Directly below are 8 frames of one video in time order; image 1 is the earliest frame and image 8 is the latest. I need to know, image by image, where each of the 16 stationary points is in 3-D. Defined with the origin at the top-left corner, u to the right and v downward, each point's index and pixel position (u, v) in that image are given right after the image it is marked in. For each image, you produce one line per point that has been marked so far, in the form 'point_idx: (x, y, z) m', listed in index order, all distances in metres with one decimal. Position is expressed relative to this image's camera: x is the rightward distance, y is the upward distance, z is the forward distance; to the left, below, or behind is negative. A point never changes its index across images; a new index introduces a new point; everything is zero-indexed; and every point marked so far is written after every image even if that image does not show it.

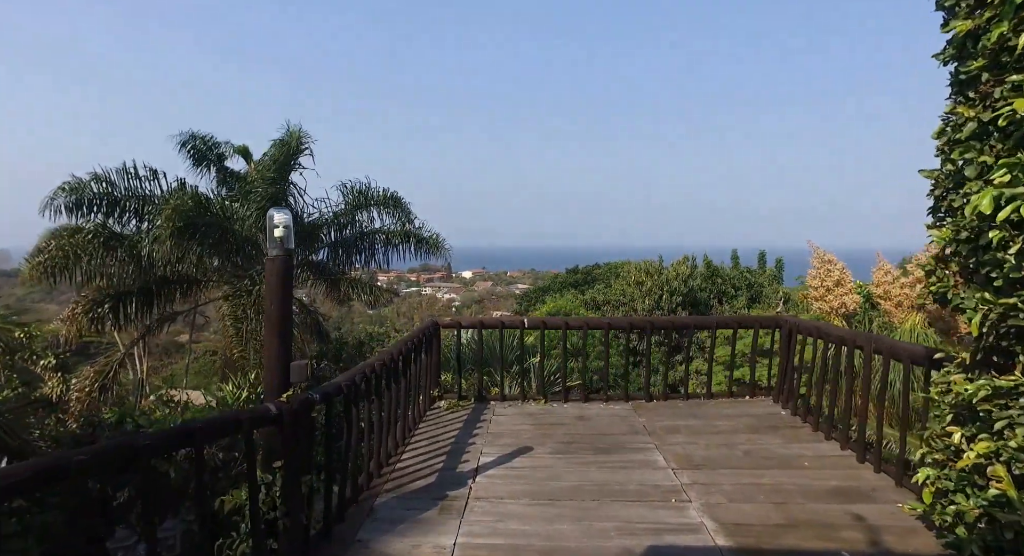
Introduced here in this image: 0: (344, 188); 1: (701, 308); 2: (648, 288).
0: (-2.2, +1.2, +9.0) m
1: (+3.6, -0.5, +13.2) m
2: (+2.5, -0.1, +13.0) m
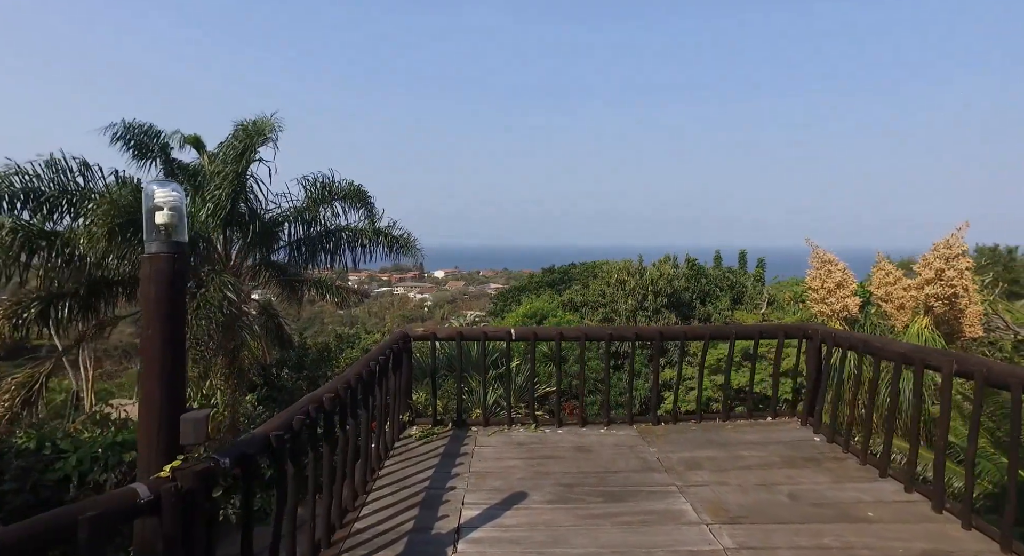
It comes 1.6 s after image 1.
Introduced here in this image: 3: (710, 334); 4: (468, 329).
0: (-2.4, +1.1, +8.2) m
1: (+3.1, -0.5, +12.6) m
2: (+2.1, -0.1, +12.4) m
3: (+1.1, -0.3, +3.9) m
4: (-0.2, -0.3, +3.6) m
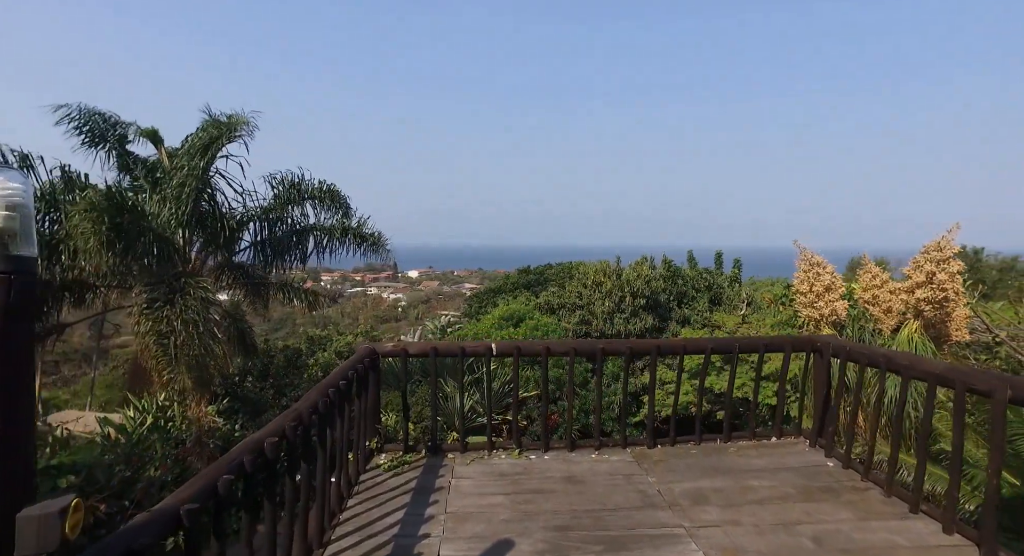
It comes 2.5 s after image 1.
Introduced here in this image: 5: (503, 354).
0: (-2.7, +1.1, +7.7) m
1: (+2.7, -0.6, +12.3) m
2: (+1.7, -0.2, +12.1) m
3: (+1.0, -0.4, +3.6) m
4: (-0.3, -0.3, +3.2) m
5: (-0.1, -0.4, +3.3) m
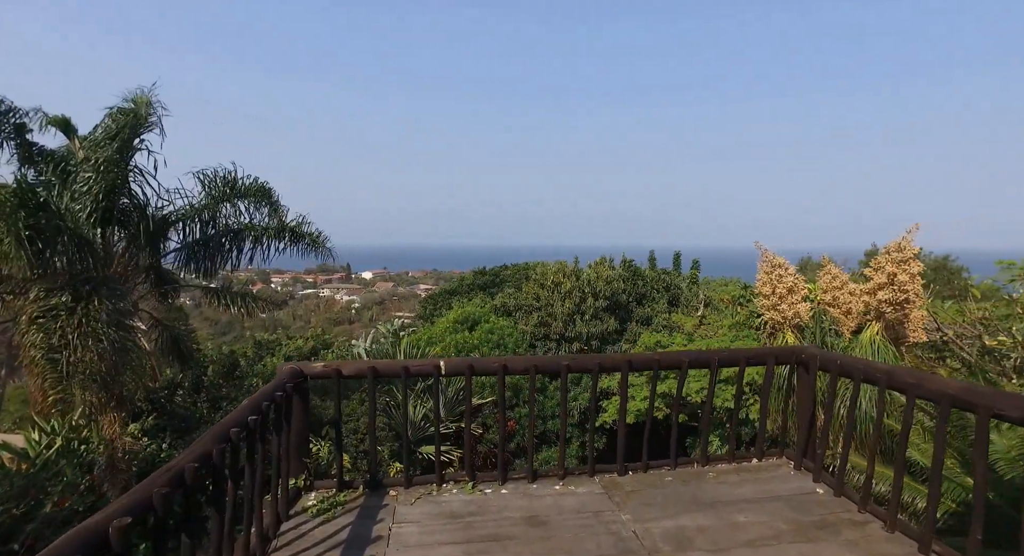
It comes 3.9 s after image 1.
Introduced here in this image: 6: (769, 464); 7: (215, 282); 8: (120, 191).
0: (-3.2, +1.1, +7.1) m
1: (+1.9, -0.6, +12.0) m
2: (+0.9, -0.2, +11.8) m
3: (+0.8, -0.4, +3.2) m
4: (-0.5, -0.3, +2.8) m
5: (-0.3, -0.4, +2.9) m
6: (+1.2, -0.9, +3.4) m
7: (-3.1, 0.0, +7.2) m
8: (-3.4, +0.8, +5.9) m
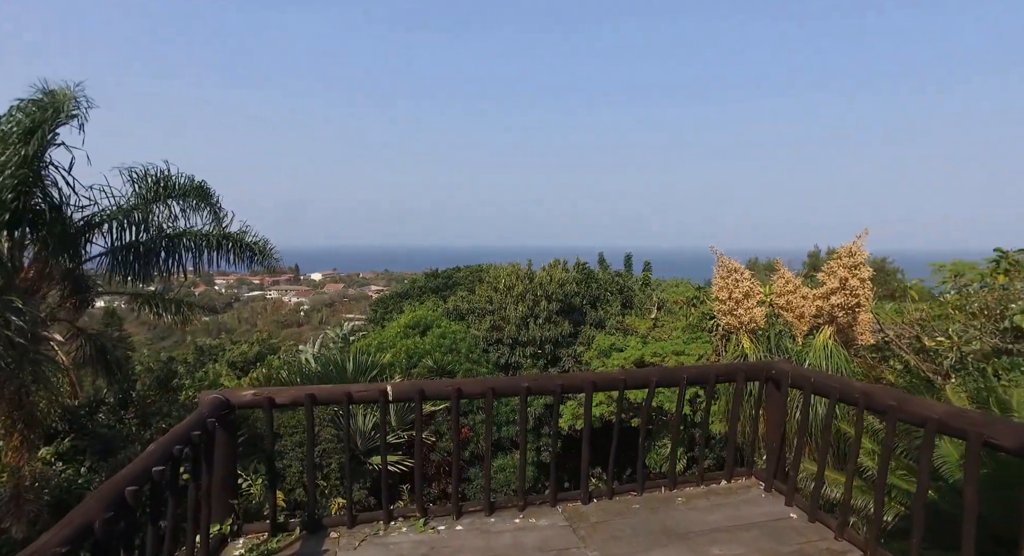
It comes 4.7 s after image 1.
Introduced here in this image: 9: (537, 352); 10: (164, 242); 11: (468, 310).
0: (-3.6, +1.0, +6.6) m
1: (+1.1, -0.7, +11.9) m
2: (+0.1, -0.3, +11.6) m
3: (+0.6, -0.4, +3.0) m
4: (-0.7, -0.4, +2.5) m
5: (-0.4, -0.5, +2.6) m
6: (+1.0, -1.0, +3.2) m
7: (-3.6, -0.1, +6.8) m
8: (-3.8, +0.7, +5.4) m
9: (+0.4, -1.2, +11.3) m
10: (-3.4, +0.4, +6.7) m
11: (-0.8, -0.6, +12.1) m
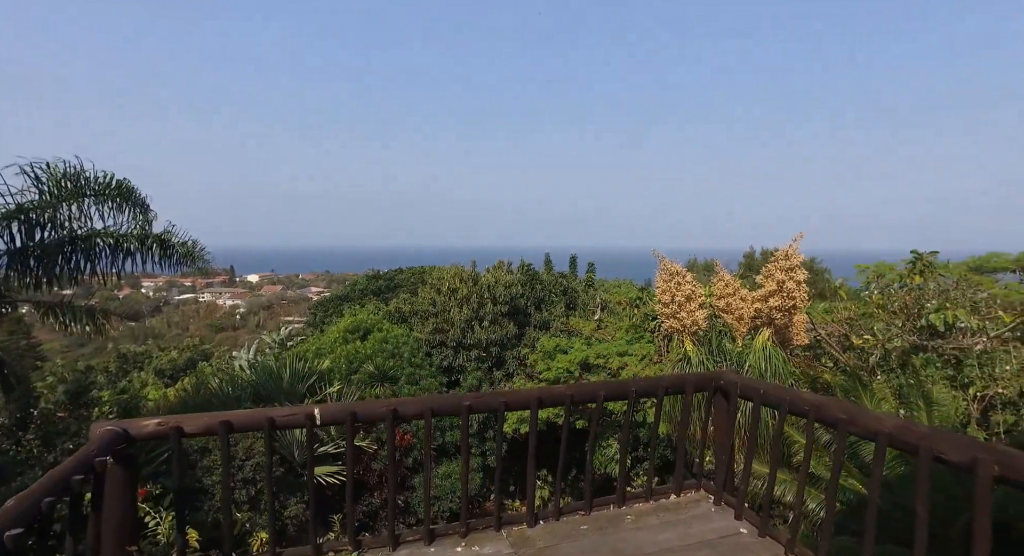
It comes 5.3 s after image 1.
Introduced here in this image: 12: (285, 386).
0: (-4.1, +0.9, +6.1) m
1: (+0.1, -0.7, +11.8) m
2: (-0.8, -0.3, +11.3) m
3: (+0.4, -0.5, +2.9) m
4: (-0.9, -0.4, +2.2) m
5: (-0.6, -0.5, +2.4) m
6: (+0.8, -1.0, +3.1) m
7: (-4.1, -0.1, +6.3) m
8: (-4.2, +0.6, +4.9) m
9: (-0.5, -1.2, +11.1) m
10: (-3.9, +0.3, +6.2) m
11: (-1.7, -0.6, +11.9) m
12: (-2.5, -1.2, +7.6) m
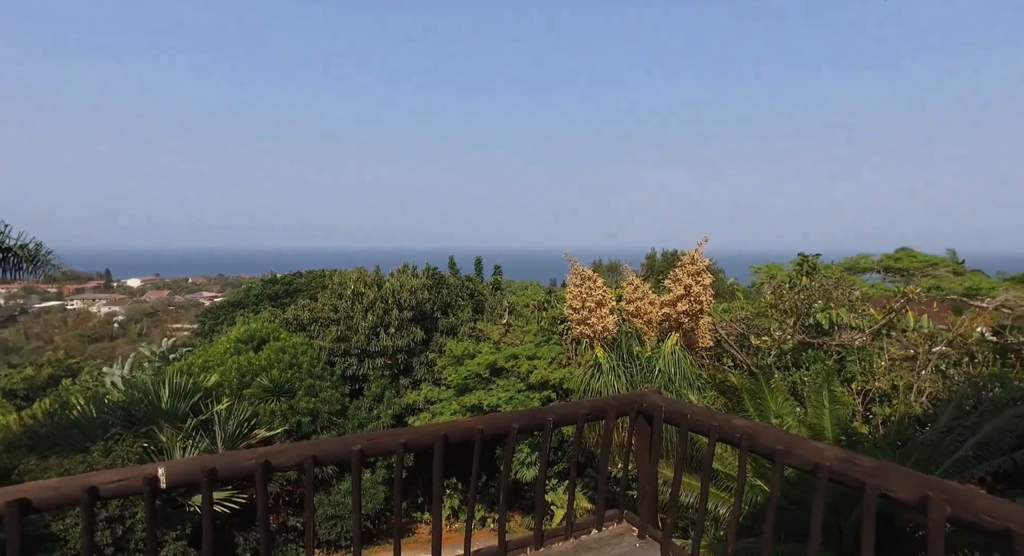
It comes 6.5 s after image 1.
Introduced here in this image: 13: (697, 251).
0: (-4.9, +0.8, +5.1) m
1: (-1.4, -0.8, +11.3) m
2: (-2.3, -0.4, +10.8) m
3: (0.0, -0.5, +2.5) m
4: (-1.1, -0.5, +1.7) m
5: (-0.9, -0.6, +1.9) m
6: (+0.4, -1.0, +2.8) m
7: (-4.9, -0.2, +5.3) m
8: (-4.8, +0.5, +3.9) m
9: (-1.9, -1.3, +10.6) m
10: (-4.7, +0.2, +5.3) m
11: (-3.3, -0.7, +11.2) m
12: (-3.4, -1.3, +6.8) m
13: (+2.1, +0.3, +7.5) m
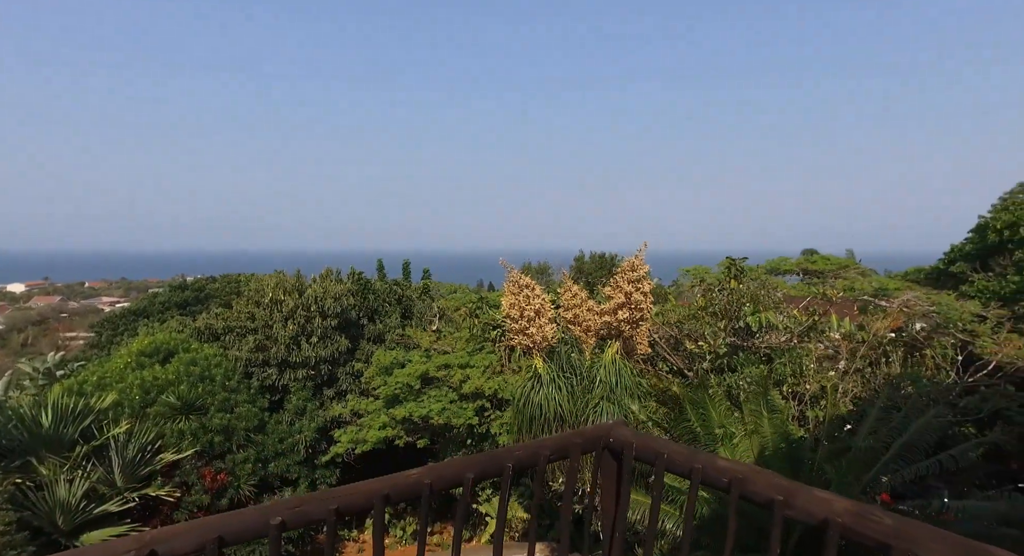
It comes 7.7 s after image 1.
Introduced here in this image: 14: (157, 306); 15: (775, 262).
0: (-5.3, +0.8, +4.1) m
1: (-2.5, -0.8, +10.6) m
2: (-3.3, -0.5, +10.0) m
3: (-0.1, -0.6, +2.0) m
4: (-1.2, -0.6, +1.1) m
5: (-1.0, -0.6, +1.3) m
6: (+0.2, -1.1, +2.4) m
7: (-5.3, -0.3, +4.3) m
8: (-5.1, +0.5, +3.0) m
9: (-2.9, -1.4, +9.8) m
10: (-5.1, +0.1, +4.3) m
11: (-4.3, -0.8, +10.3) m
12: (-4.0, -1.3, +5.9) m
13: (+1.4, +0.2, +7.2) m
14: (-7.0, -0.6, +13.7) m
15: (+5.1, +0.3, +13.1) m
